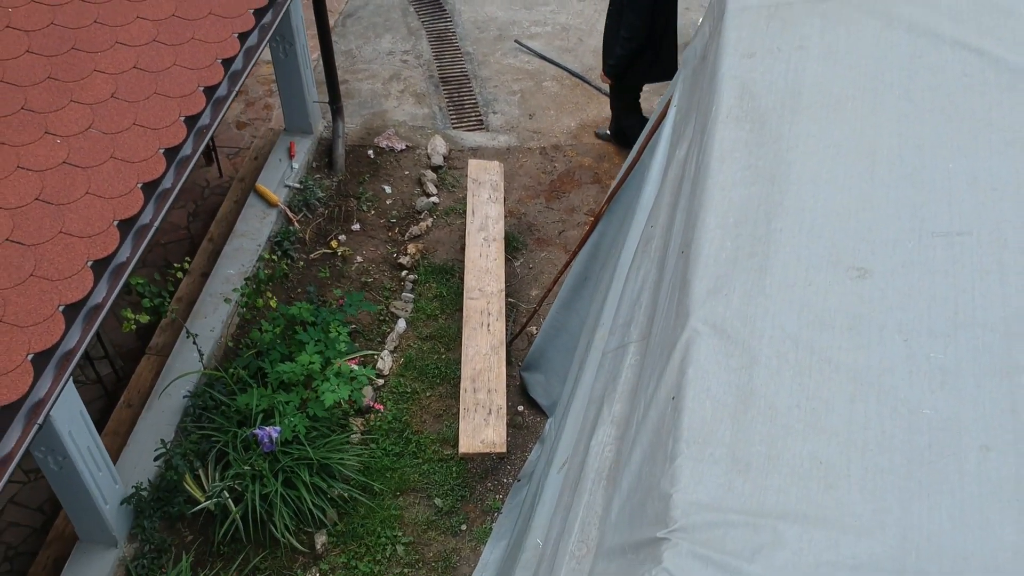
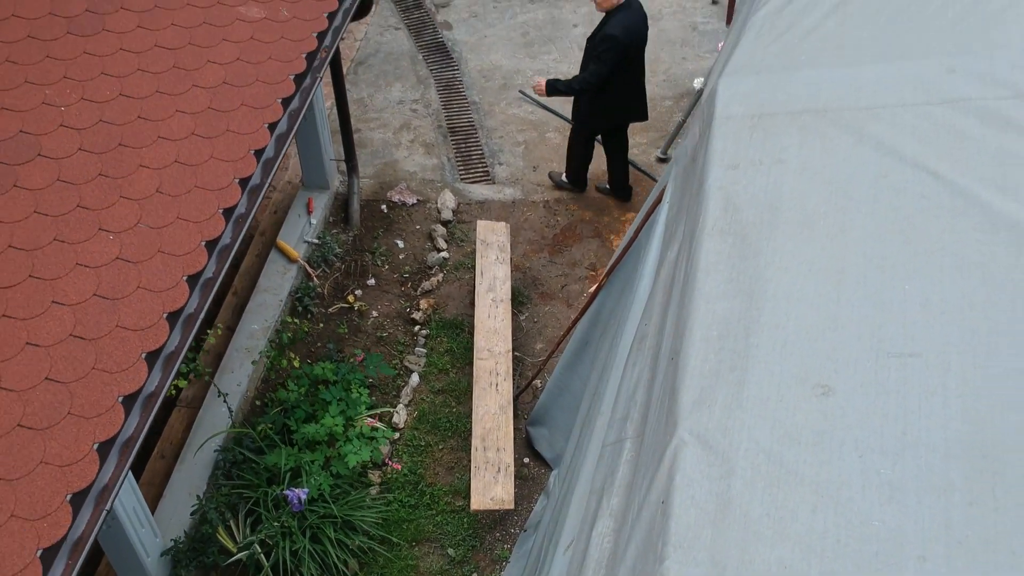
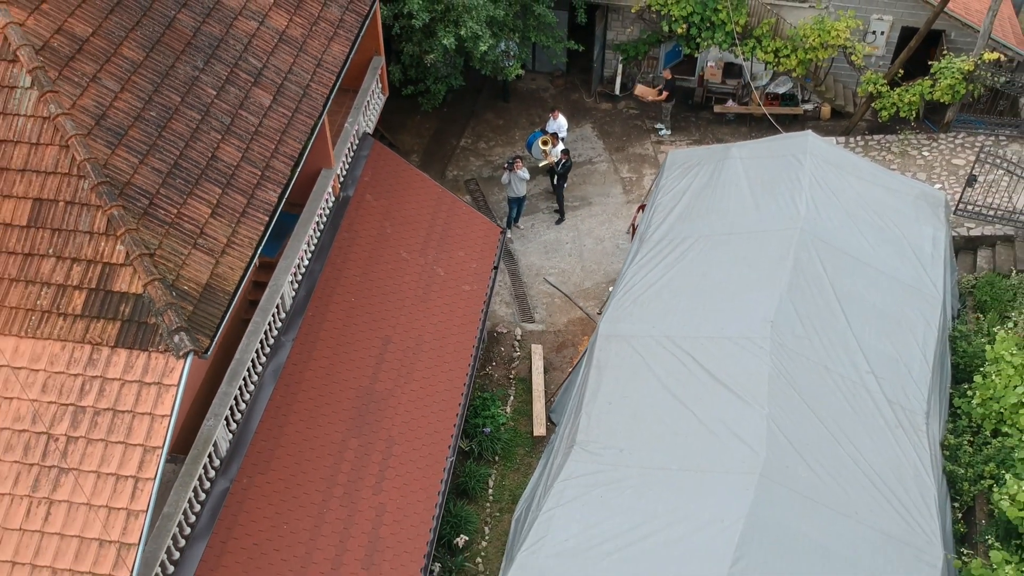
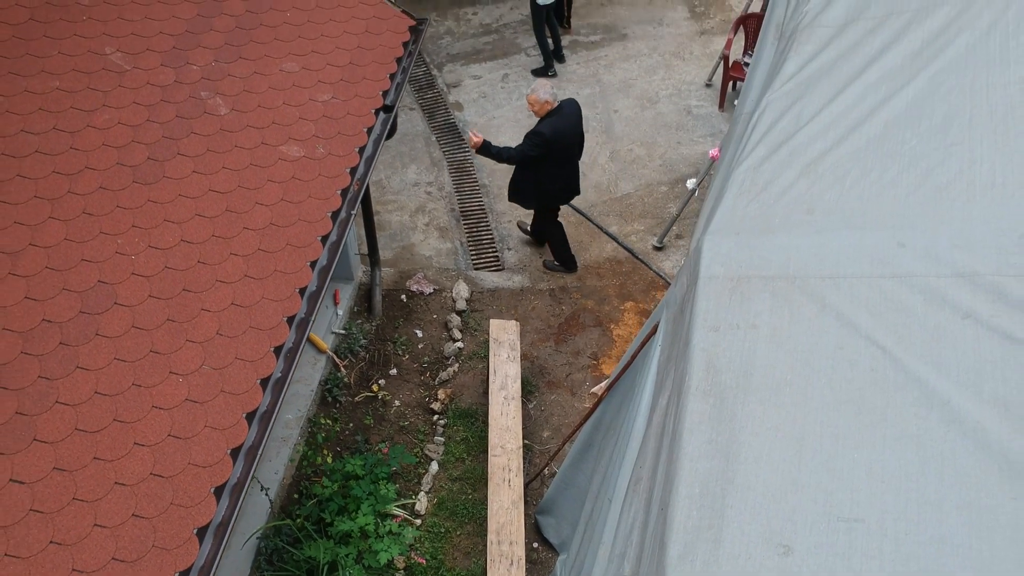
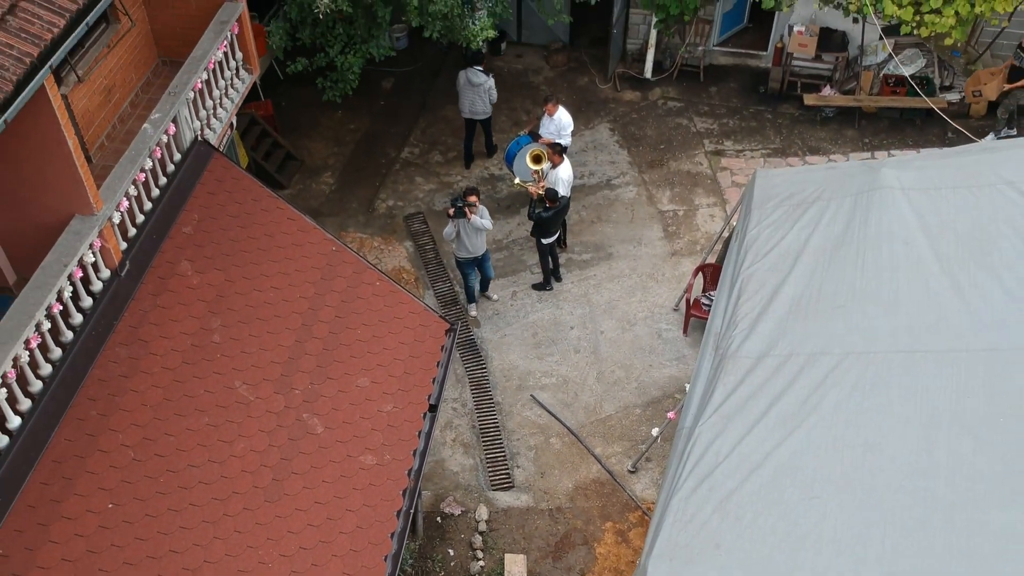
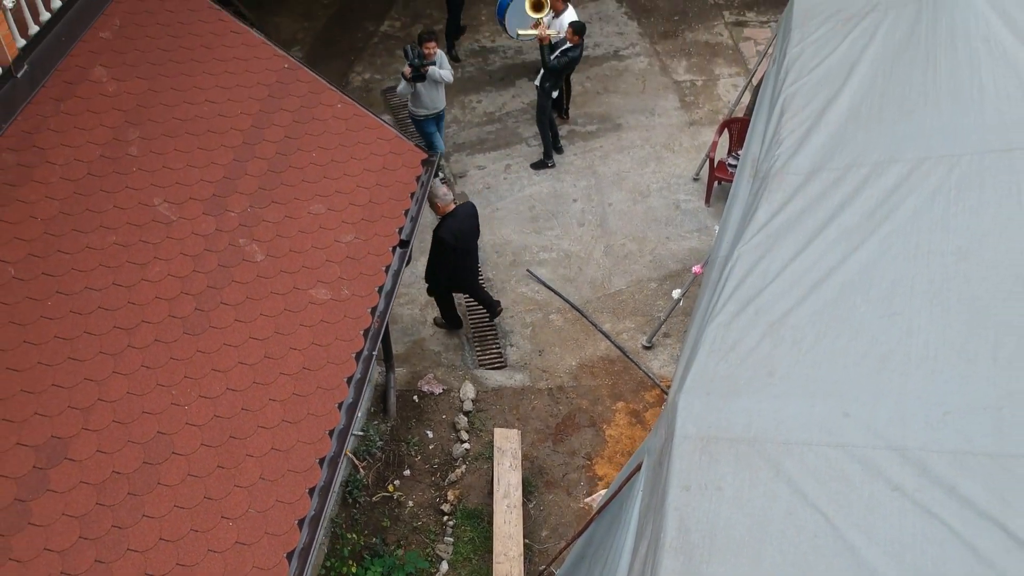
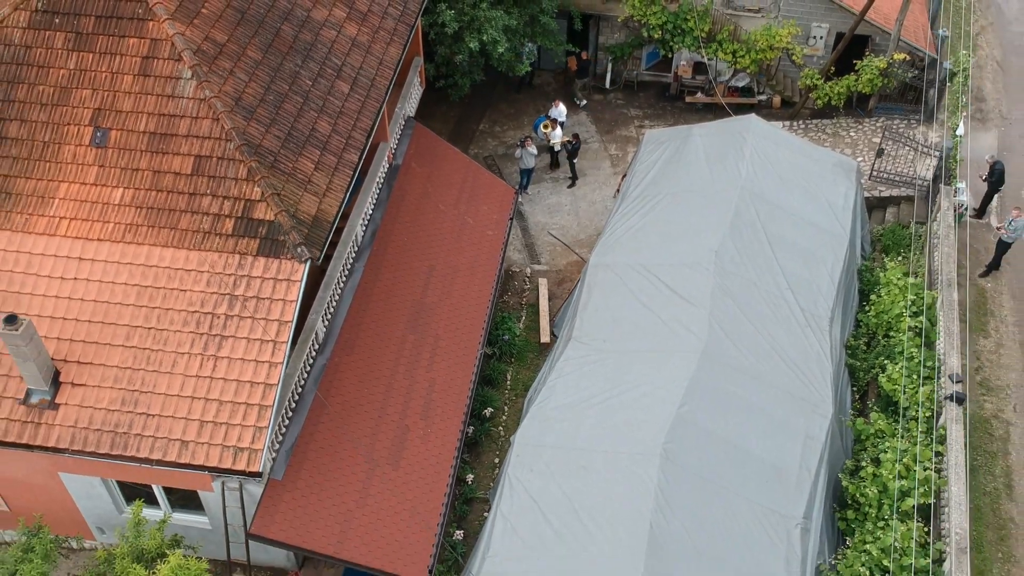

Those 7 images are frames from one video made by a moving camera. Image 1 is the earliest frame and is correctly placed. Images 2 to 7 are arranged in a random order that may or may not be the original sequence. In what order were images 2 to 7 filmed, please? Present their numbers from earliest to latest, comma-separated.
2, 4, 6, 5, 3, 7
